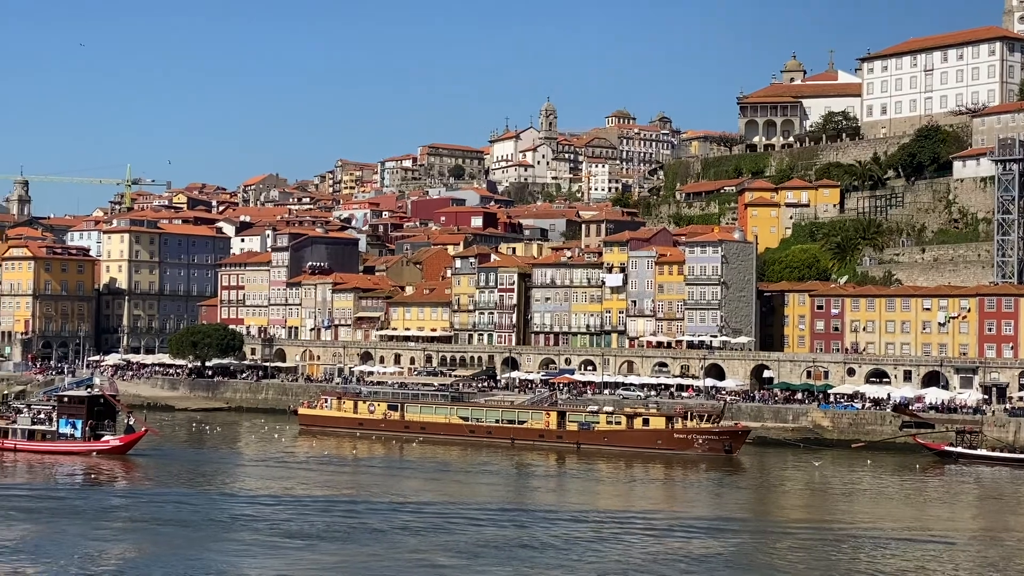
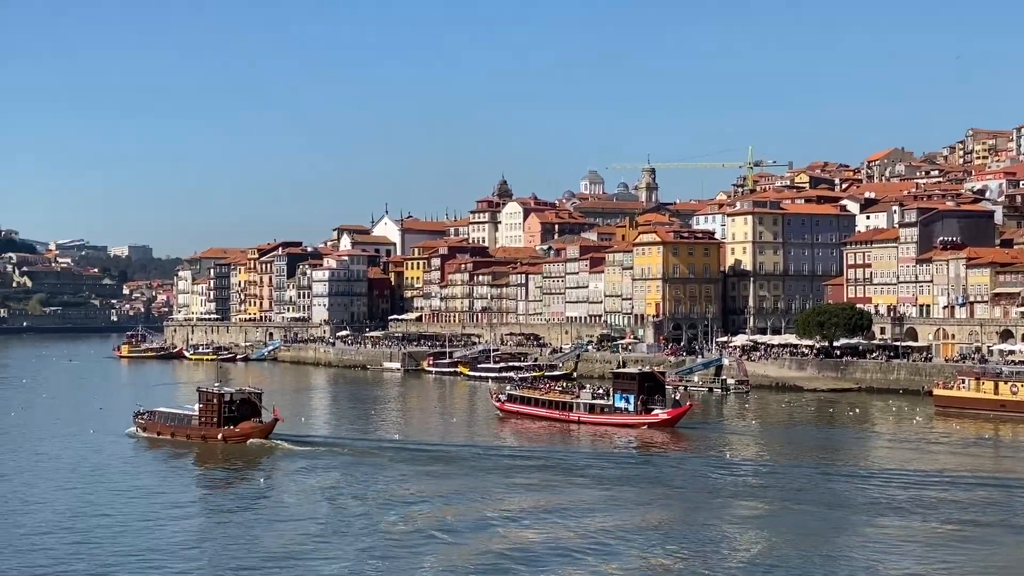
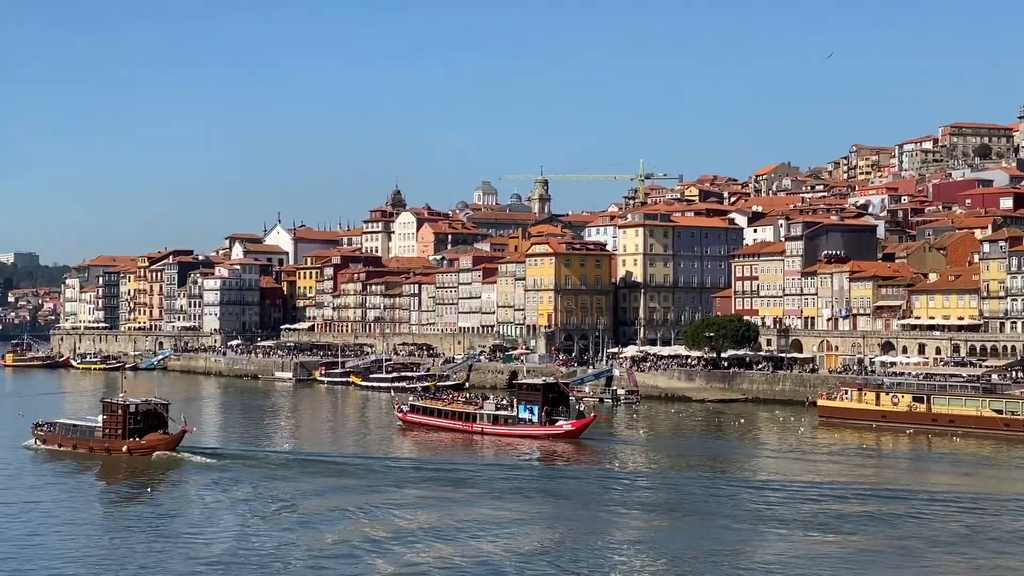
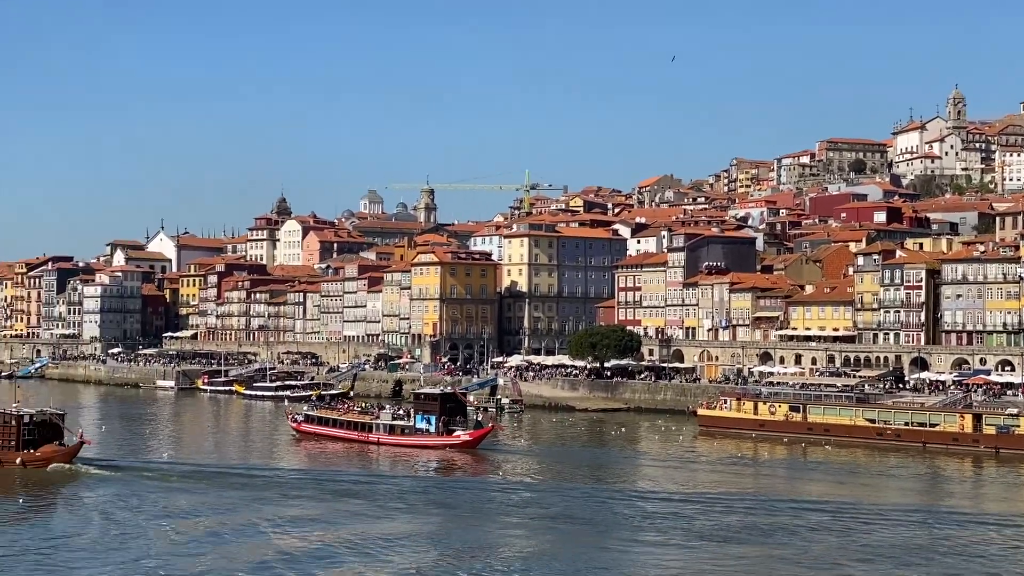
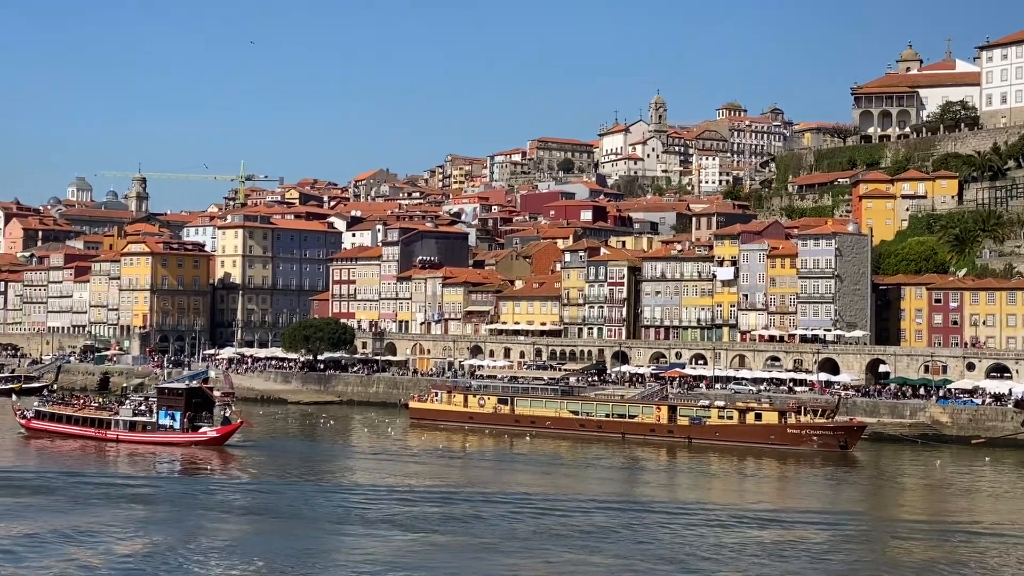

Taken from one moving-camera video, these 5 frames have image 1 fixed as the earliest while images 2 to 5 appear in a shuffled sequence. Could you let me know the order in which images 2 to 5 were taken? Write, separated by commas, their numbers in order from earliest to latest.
5, 4, 3, 2
